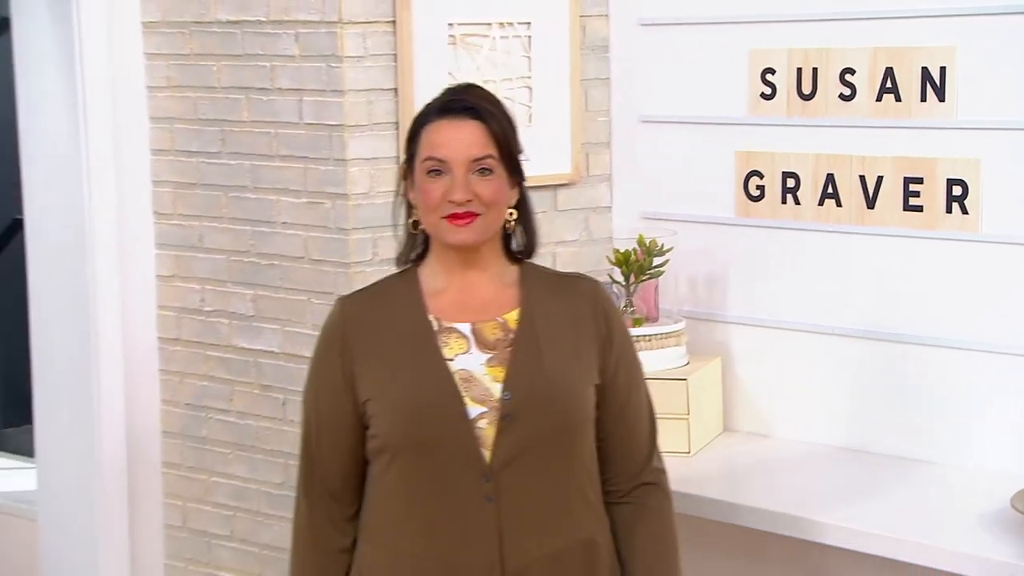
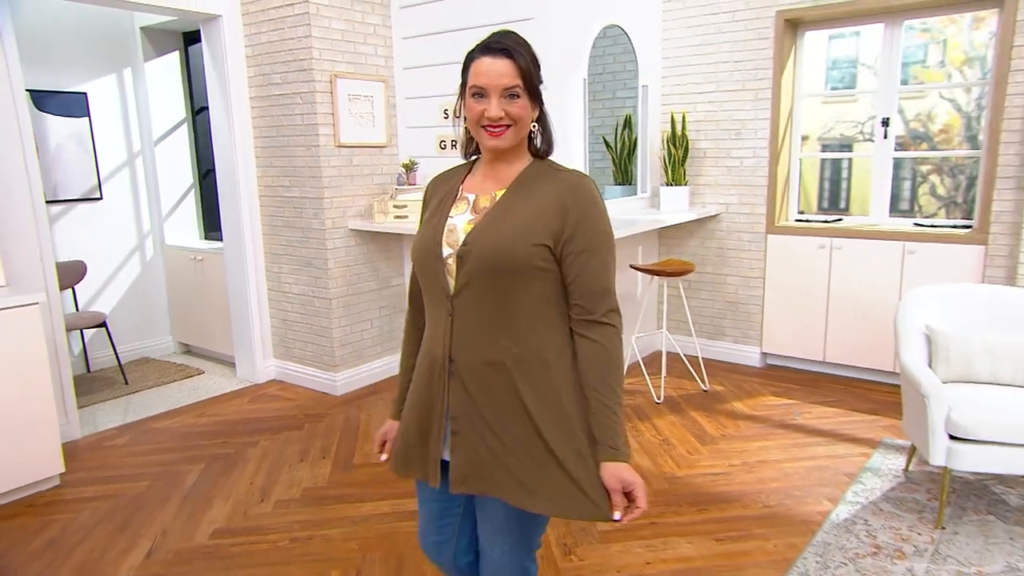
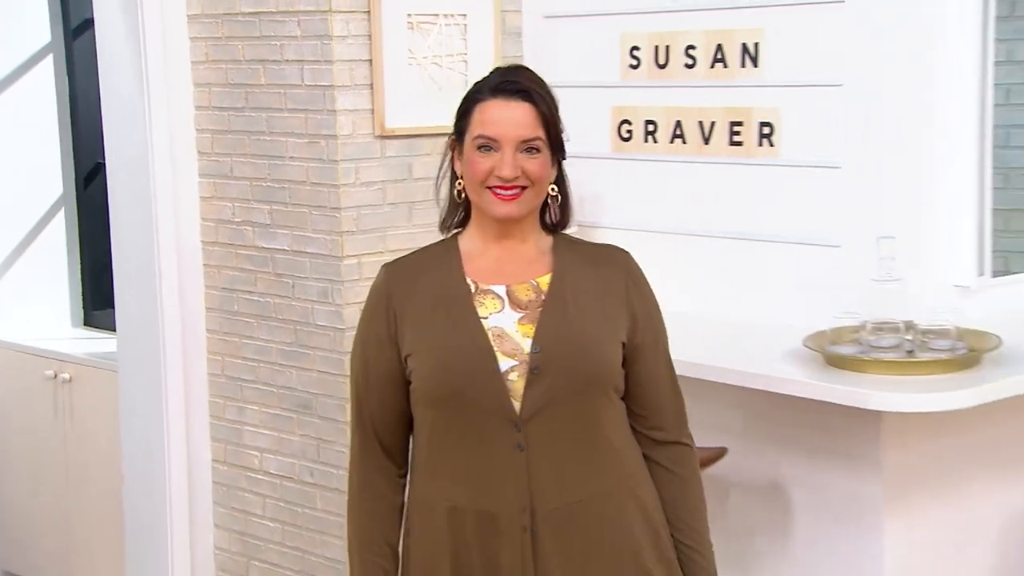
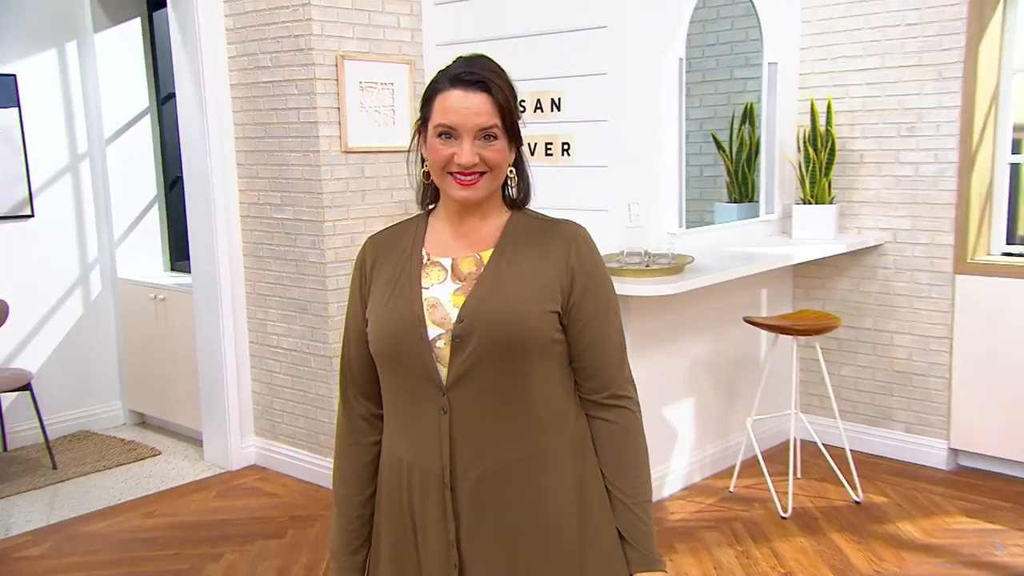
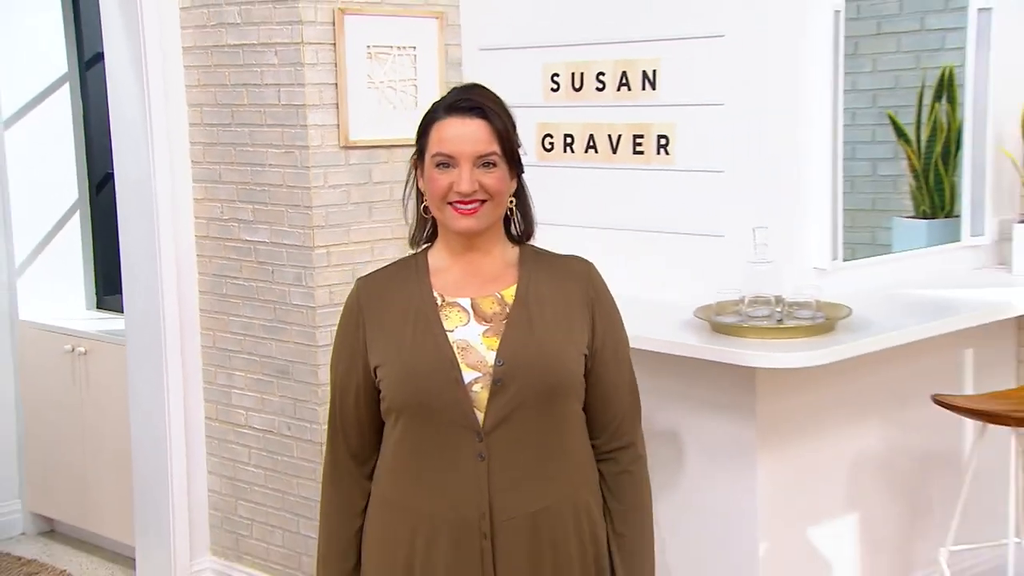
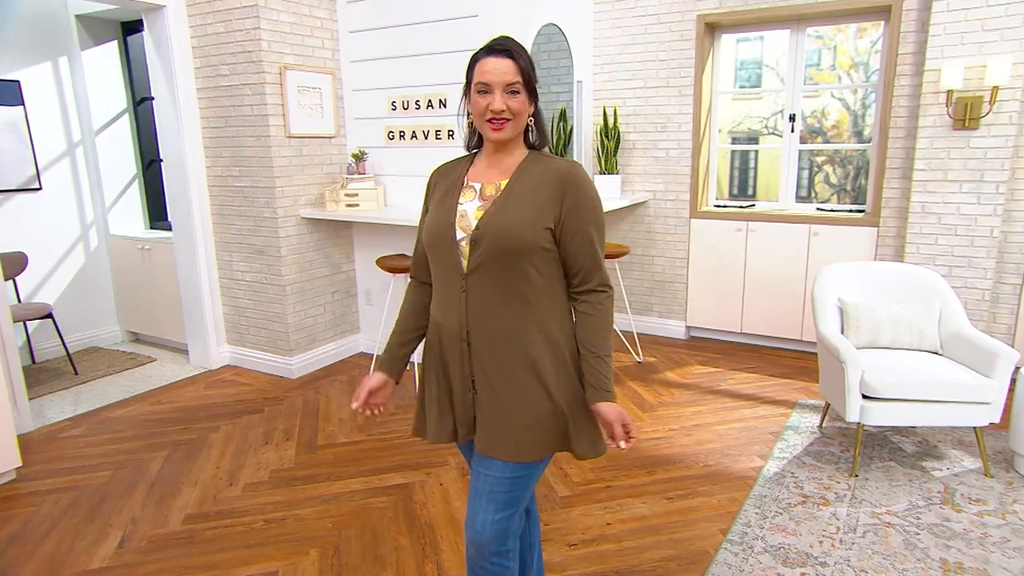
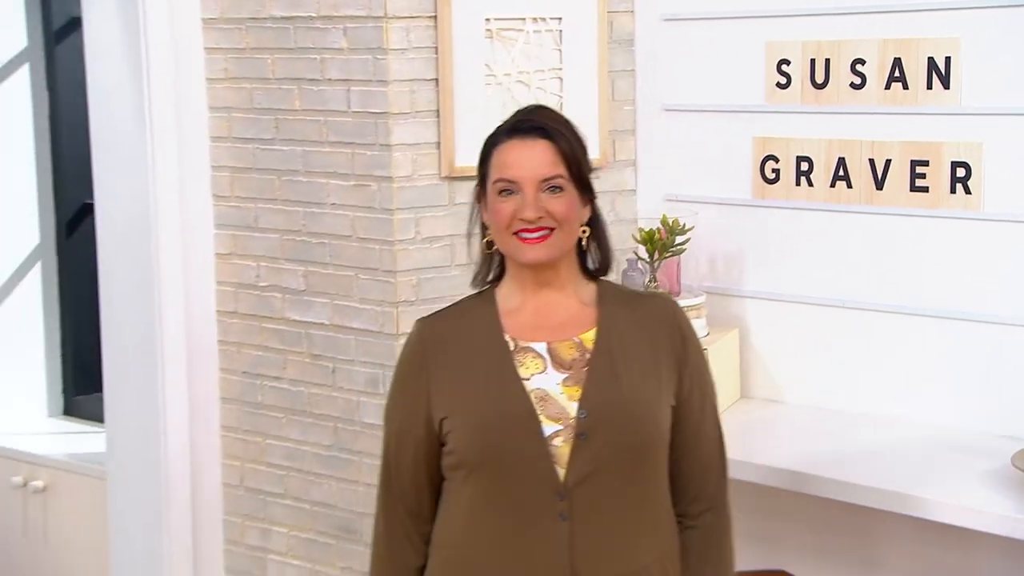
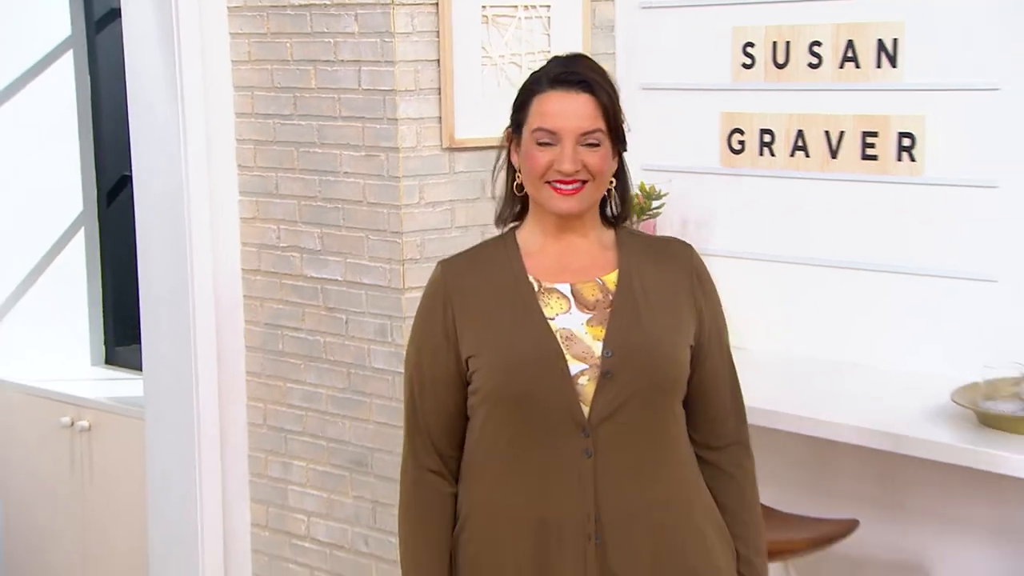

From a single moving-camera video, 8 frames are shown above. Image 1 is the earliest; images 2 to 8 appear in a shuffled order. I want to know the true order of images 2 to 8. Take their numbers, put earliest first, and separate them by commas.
7, 8, 3, 5, 4, 2, 6
